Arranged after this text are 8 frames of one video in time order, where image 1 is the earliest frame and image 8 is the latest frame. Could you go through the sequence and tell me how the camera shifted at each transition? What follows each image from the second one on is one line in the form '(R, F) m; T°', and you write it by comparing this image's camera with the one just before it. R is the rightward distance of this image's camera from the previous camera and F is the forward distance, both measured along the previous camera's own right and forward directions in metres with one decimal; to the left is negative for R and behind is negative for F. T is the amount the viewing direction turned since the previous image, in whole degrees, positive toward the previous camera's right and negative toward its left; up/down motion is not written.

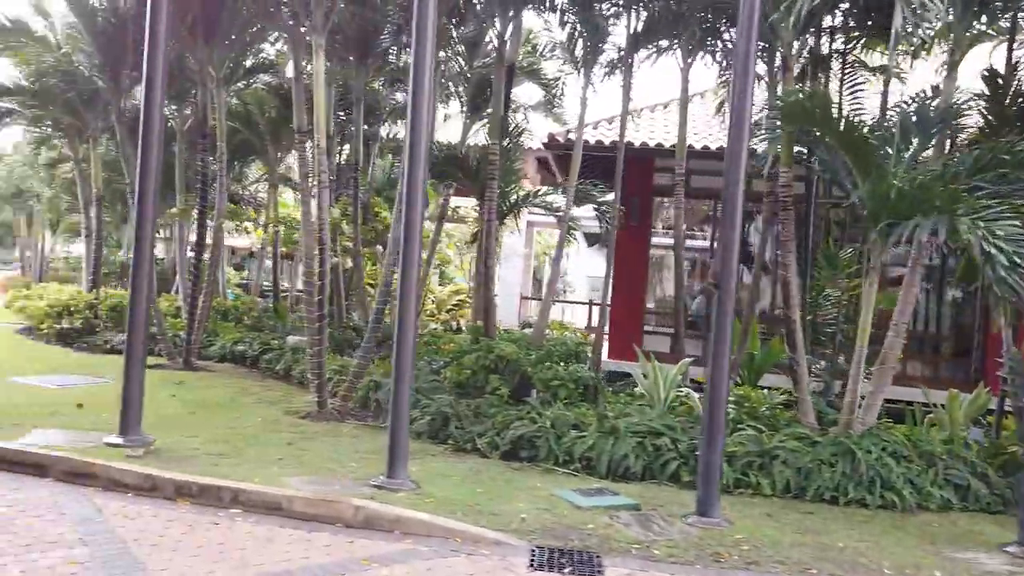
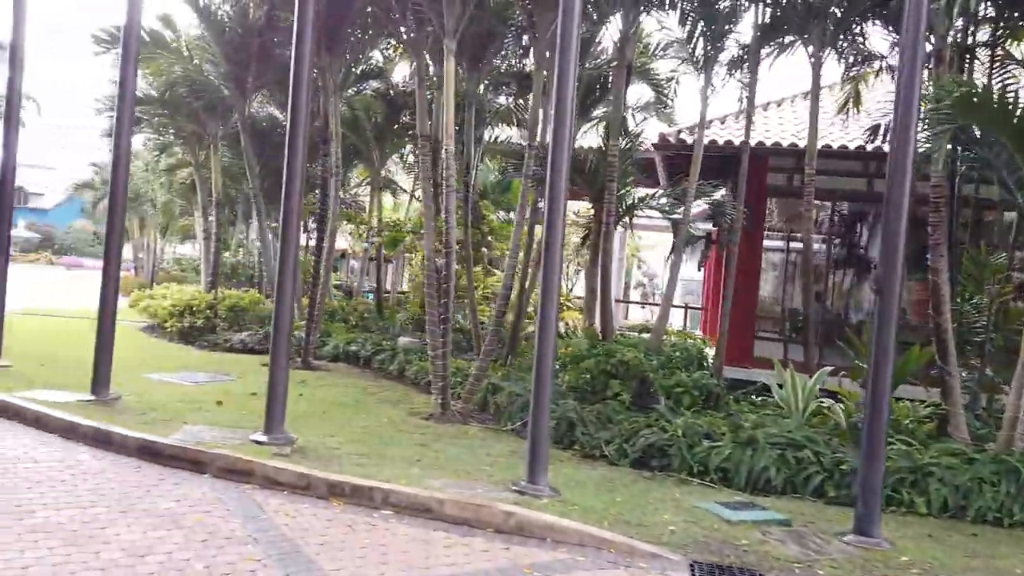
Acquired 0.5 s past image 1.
(-0.5, +0.1) m; -6°
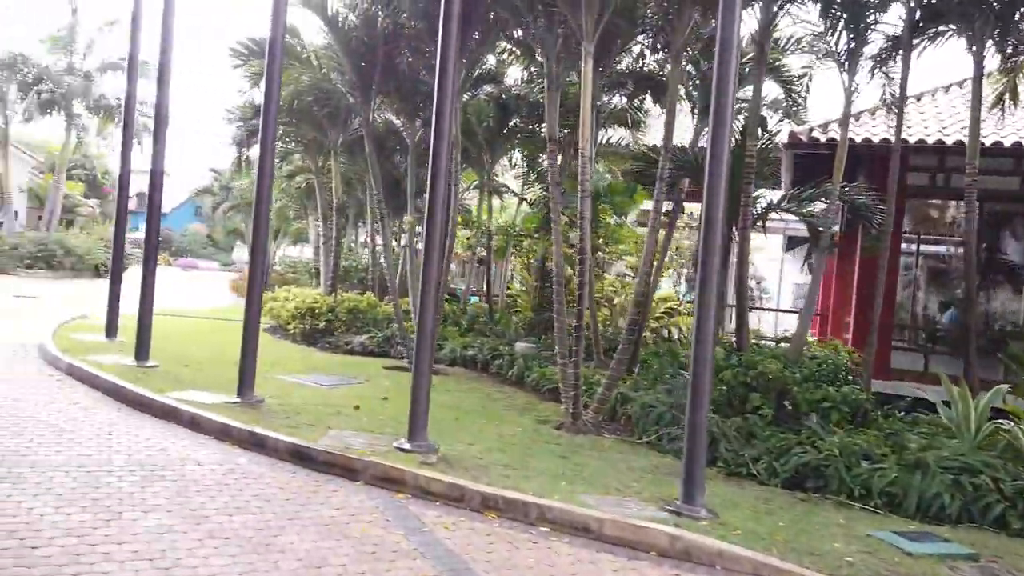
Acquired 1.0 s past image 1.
(-0.5, +0.1) m; -7°
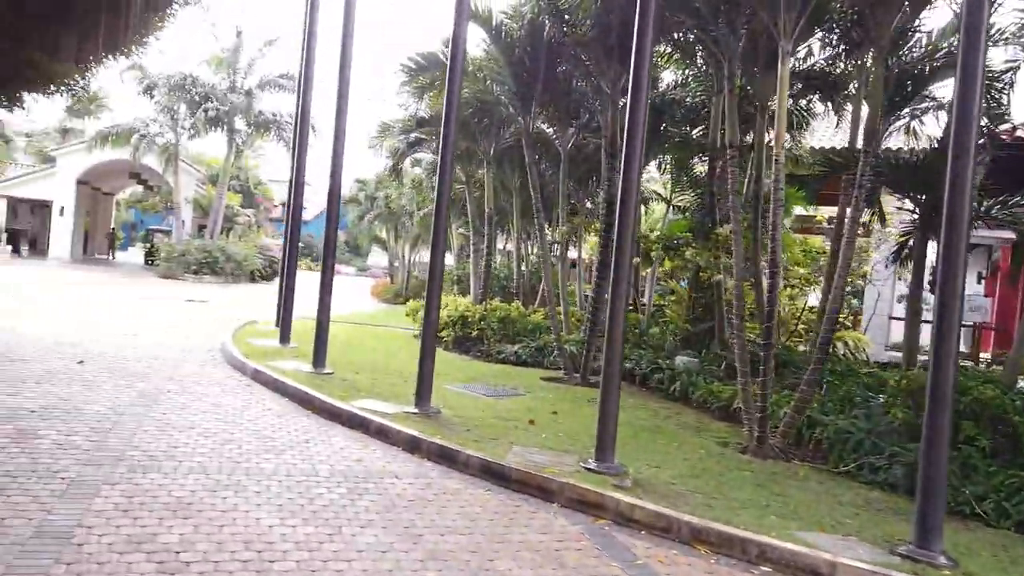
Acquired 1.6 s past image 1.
(-0.6, +0.2) m; -9°
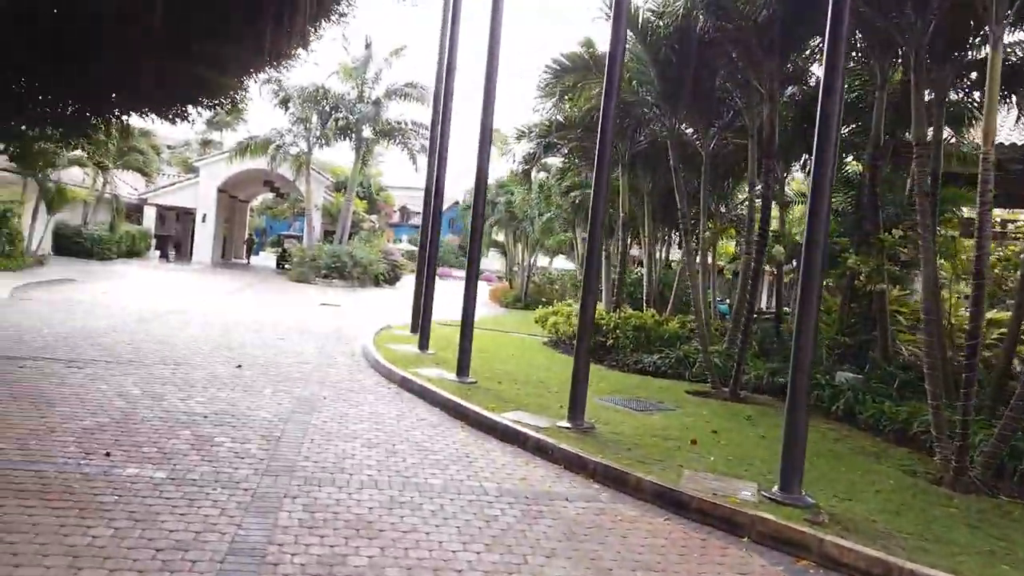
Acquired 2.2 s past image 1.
(-0.5, +0.3) m; -8°
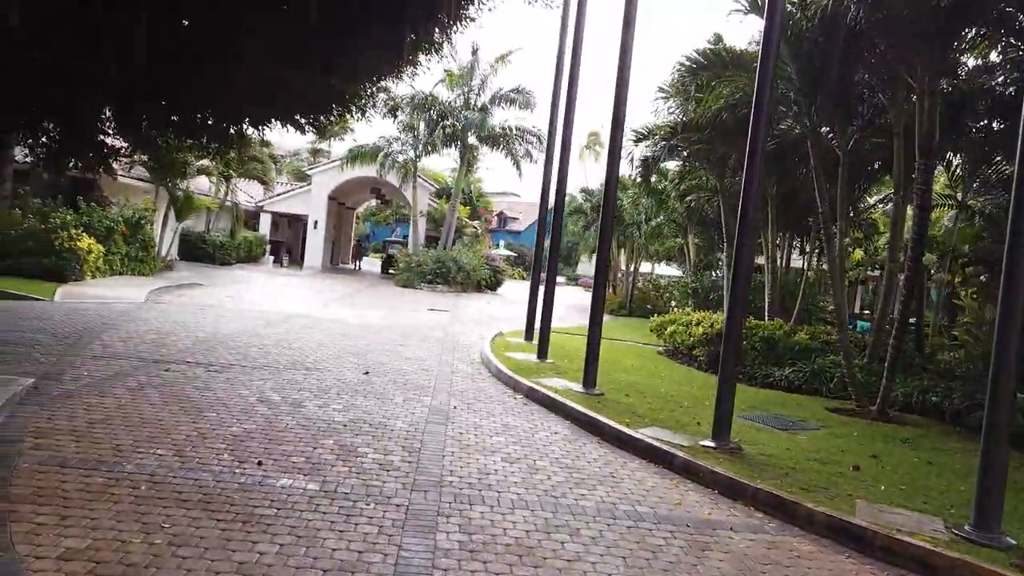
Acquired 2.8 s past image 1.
(-0.4, +0.3) m; -7°
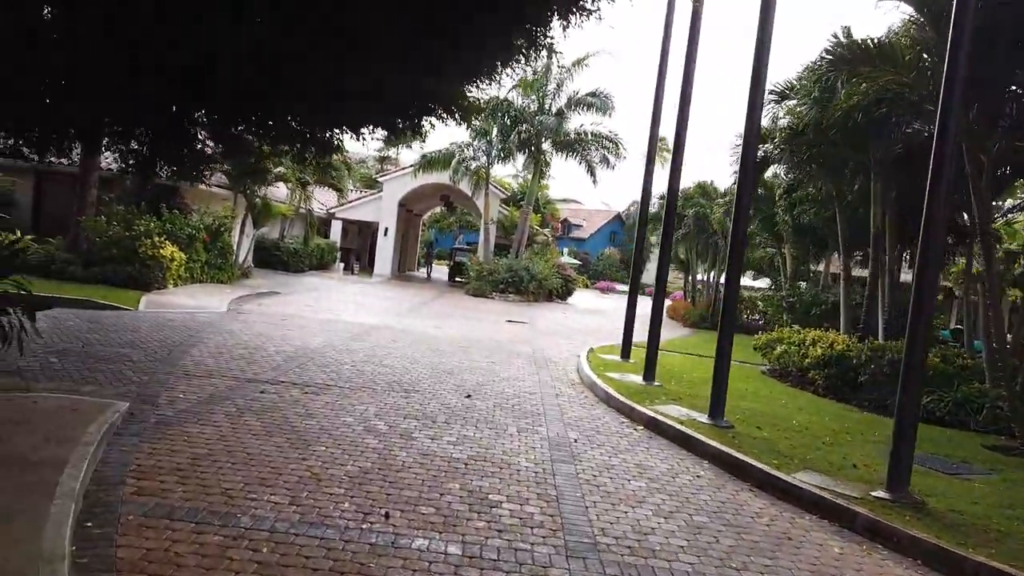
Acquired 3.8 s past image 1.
(-0.7, +0.7) m; -4°
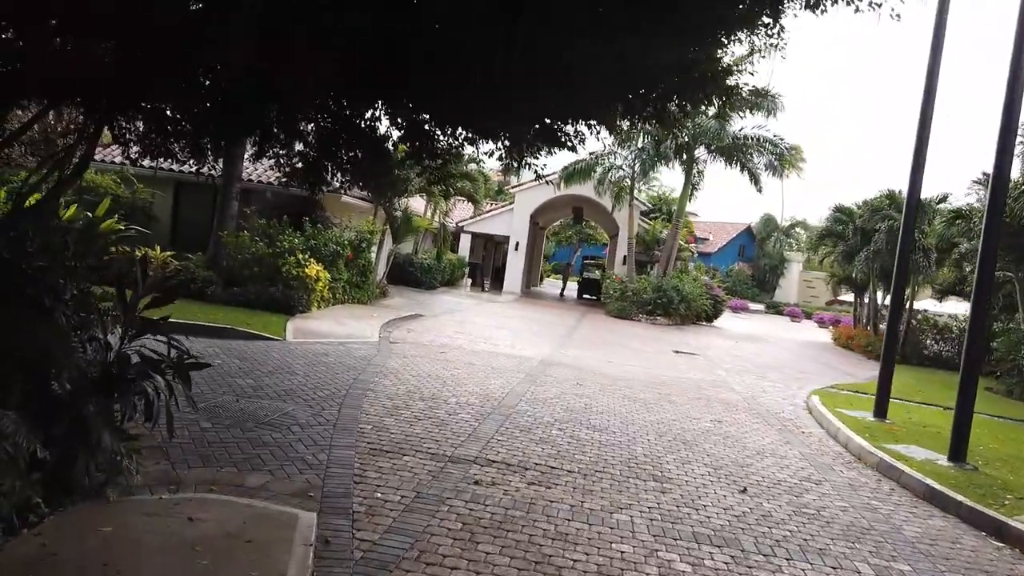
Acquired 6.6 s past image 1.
(-1.5, +2.1) m; -8°
